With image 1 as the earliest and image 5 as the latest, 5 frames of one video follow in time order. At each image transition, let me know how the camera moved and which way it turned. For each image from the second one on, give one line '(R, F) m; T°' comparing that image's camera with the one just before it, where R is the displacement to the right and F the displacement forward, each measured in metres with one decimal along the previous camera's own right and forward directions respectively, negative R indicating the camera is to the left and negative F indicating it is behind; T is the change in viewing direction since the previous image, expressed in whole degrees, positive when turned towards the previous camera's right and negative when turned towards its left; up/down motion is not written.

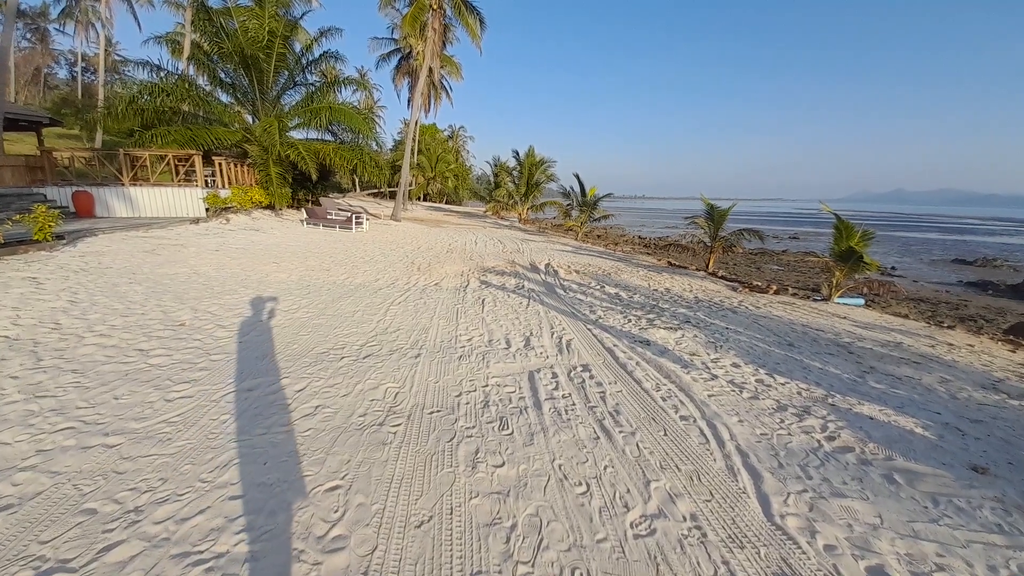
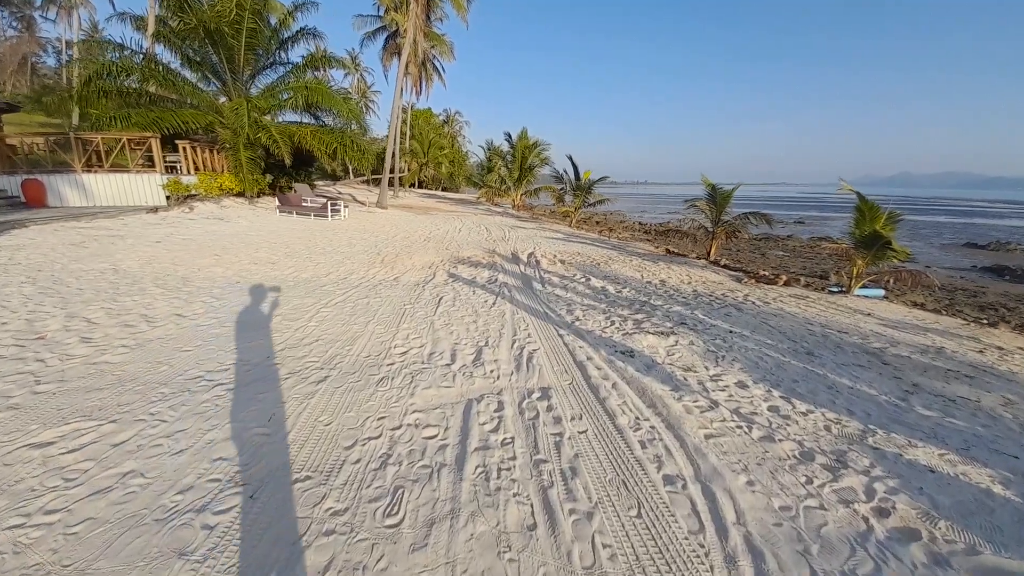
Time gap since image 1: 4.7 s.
(+0.5, +1.1) m; 0°
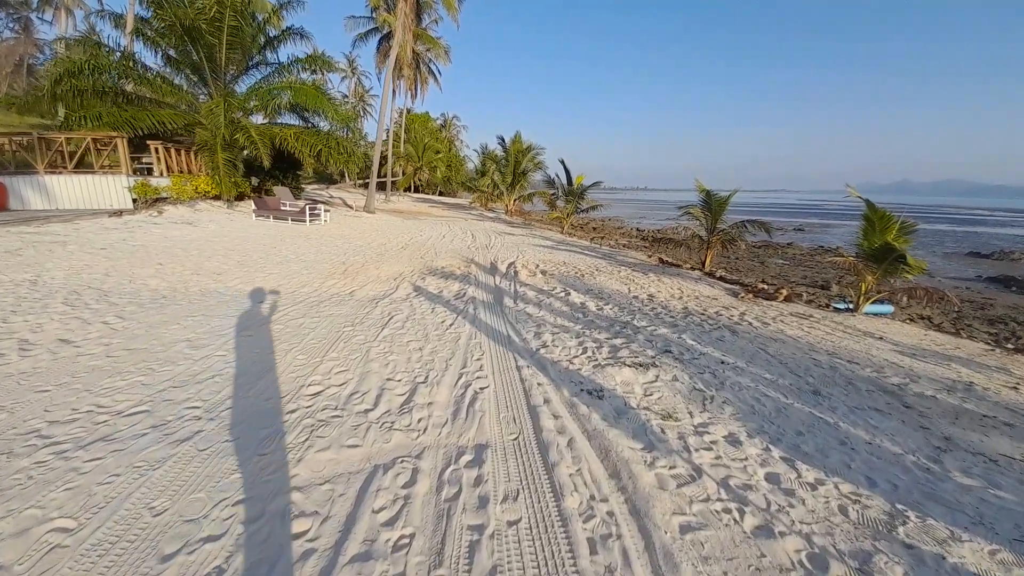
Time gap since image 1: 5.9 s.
(+0.5, +0.8) m; 0°
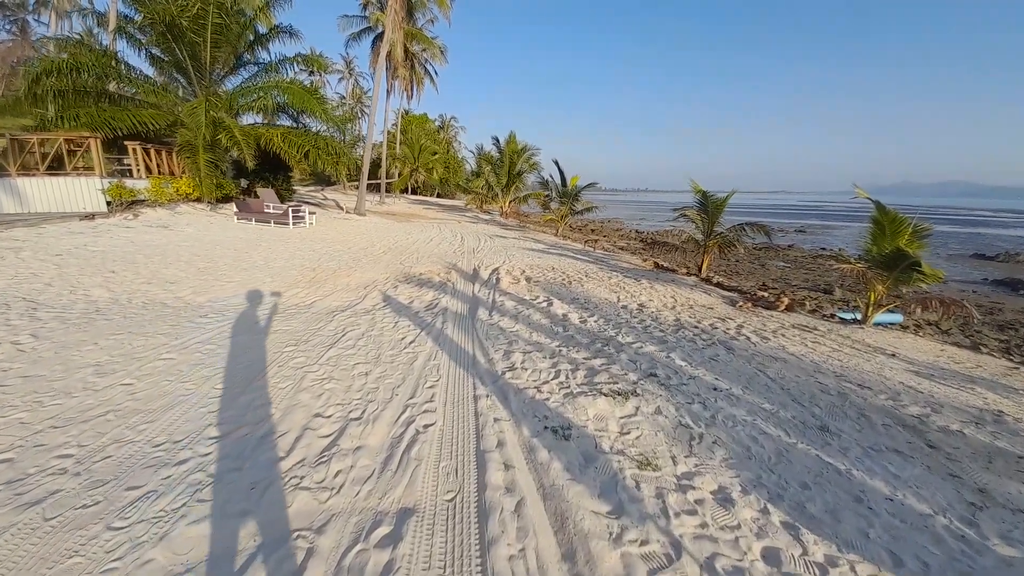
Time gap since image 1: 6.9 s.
(+0.3, +0.6) m; 0°
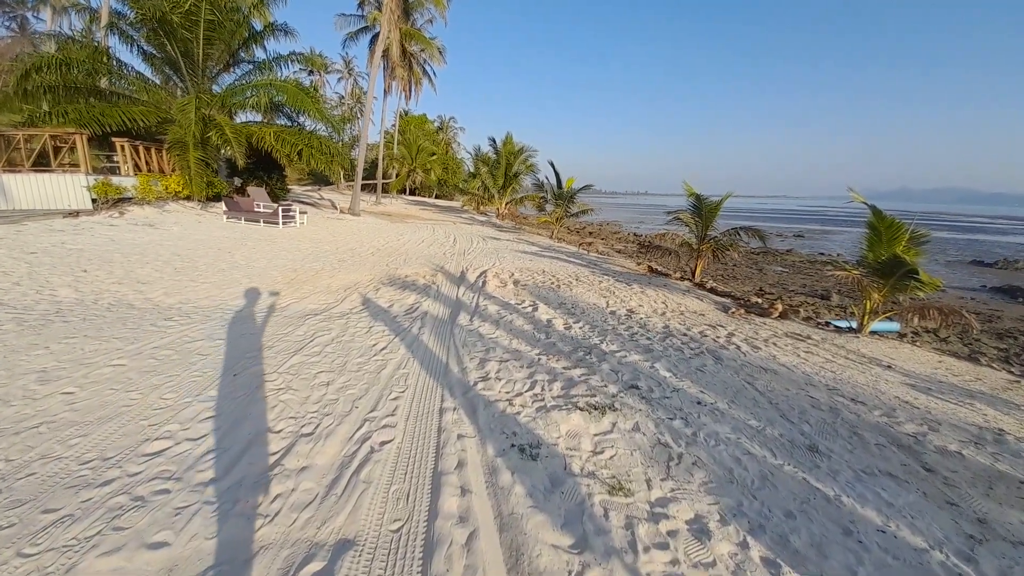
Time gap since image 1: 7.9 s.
(+0.2, +0.2) m; 0°
